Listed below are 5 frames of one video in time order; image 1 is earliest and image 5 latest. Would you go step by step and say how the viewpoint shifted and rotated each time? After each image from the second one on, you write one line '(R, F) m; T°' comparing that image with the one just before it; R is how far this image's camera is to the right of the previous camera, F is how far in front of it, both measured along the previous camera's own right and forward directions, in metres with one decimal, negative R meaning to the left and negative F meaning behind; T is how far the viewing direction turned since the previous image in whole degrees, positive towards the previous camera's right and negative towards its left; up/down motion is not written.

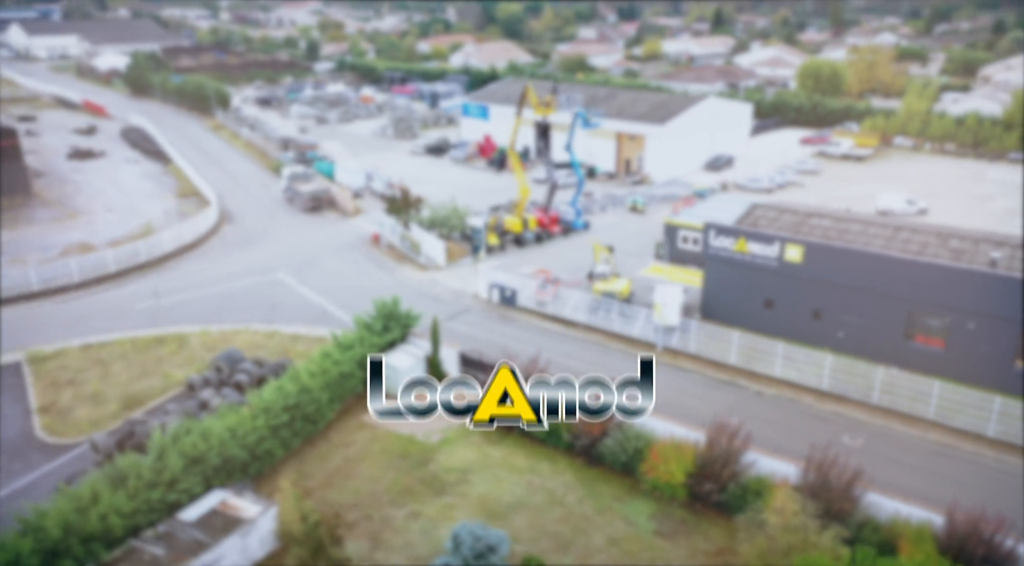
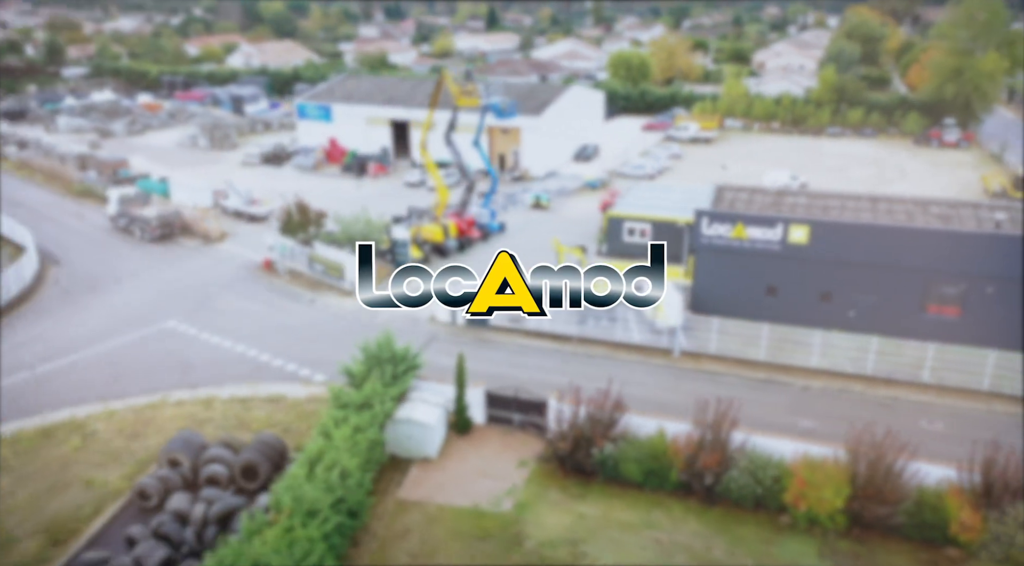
(-5.6, +4.2) m; +16°
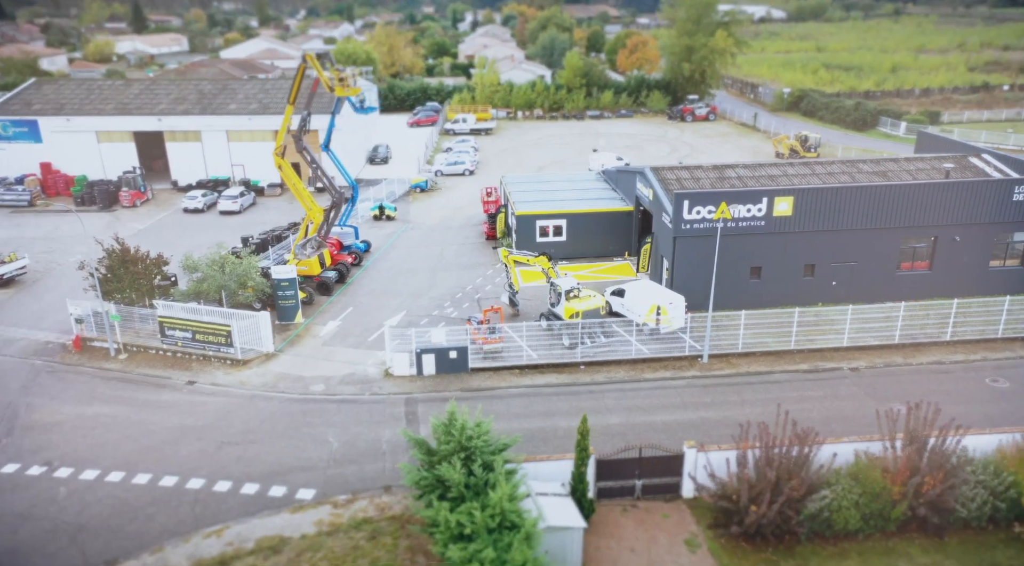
(-7.0, +6.0) m; +23°
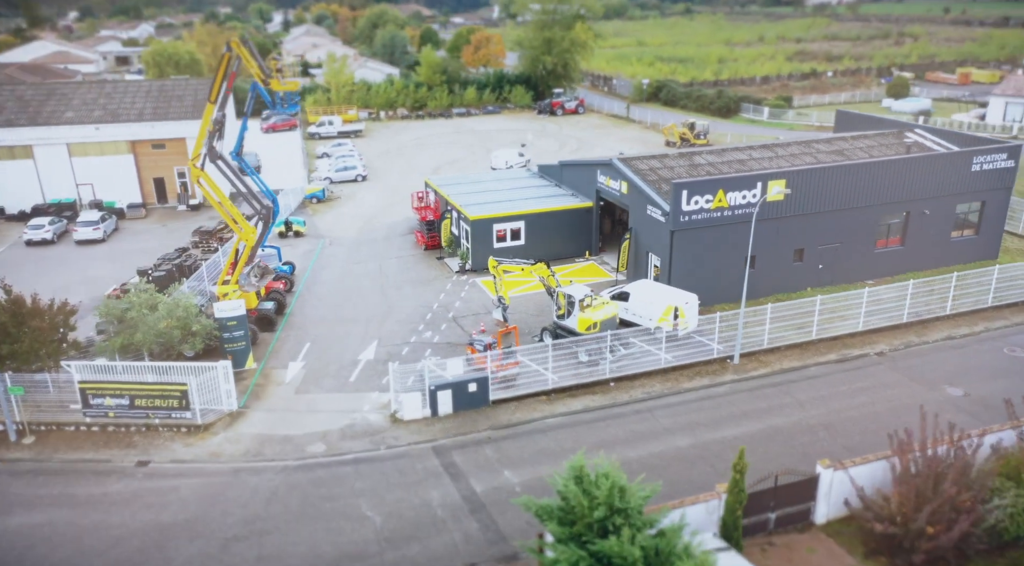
(-4.3, +3.0) m; +13°
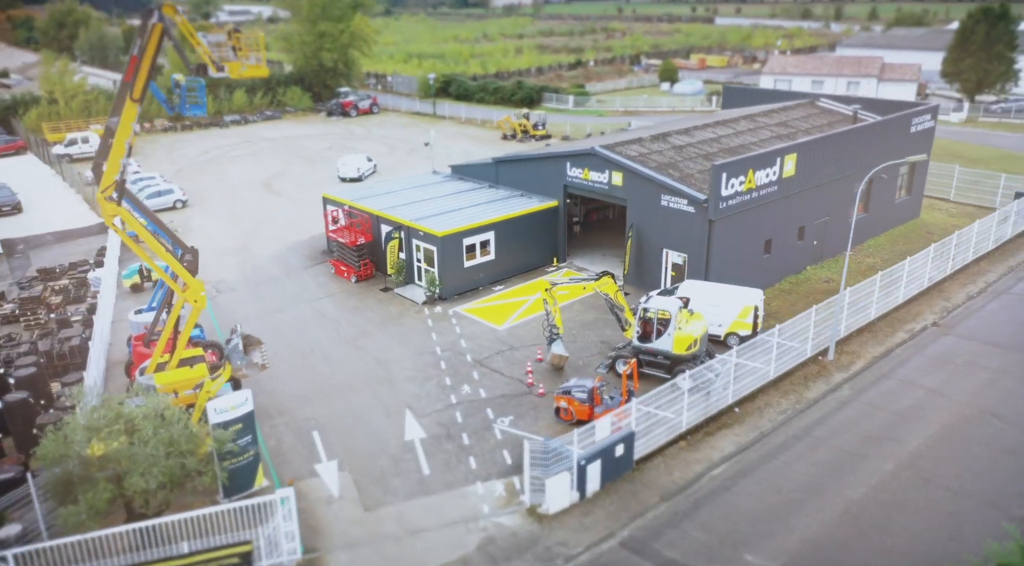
(-6.8, +5.2) m; +21°
